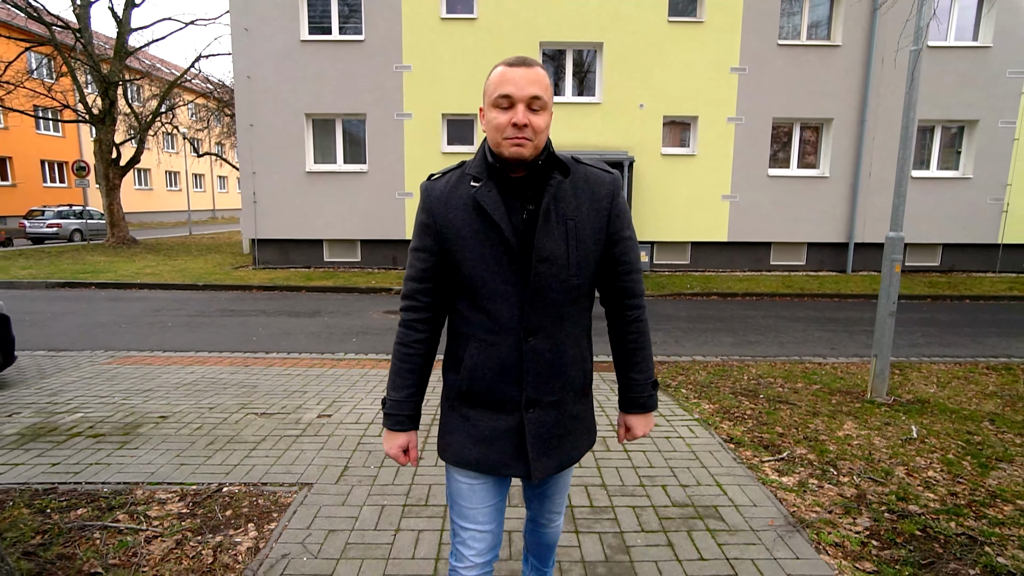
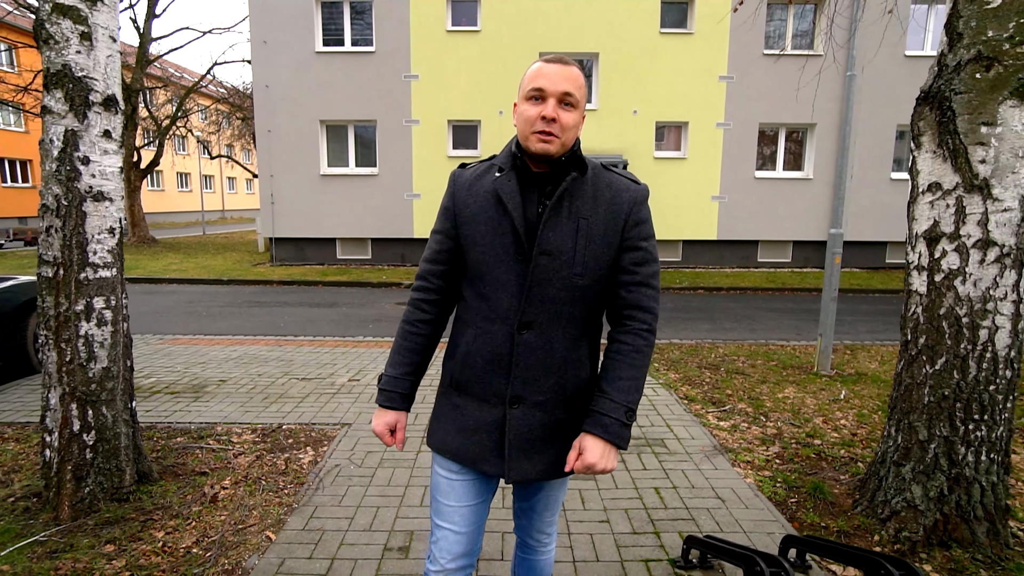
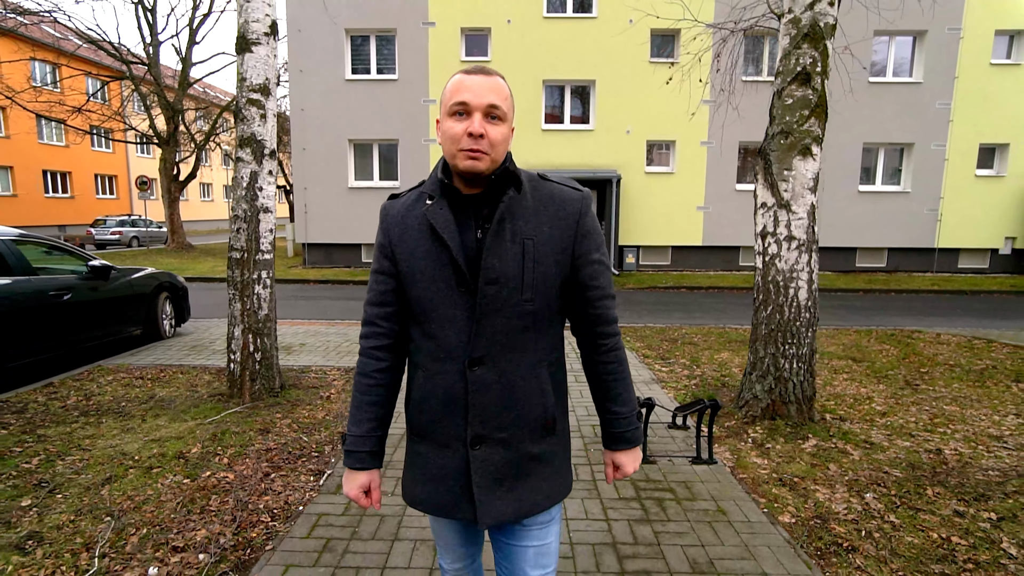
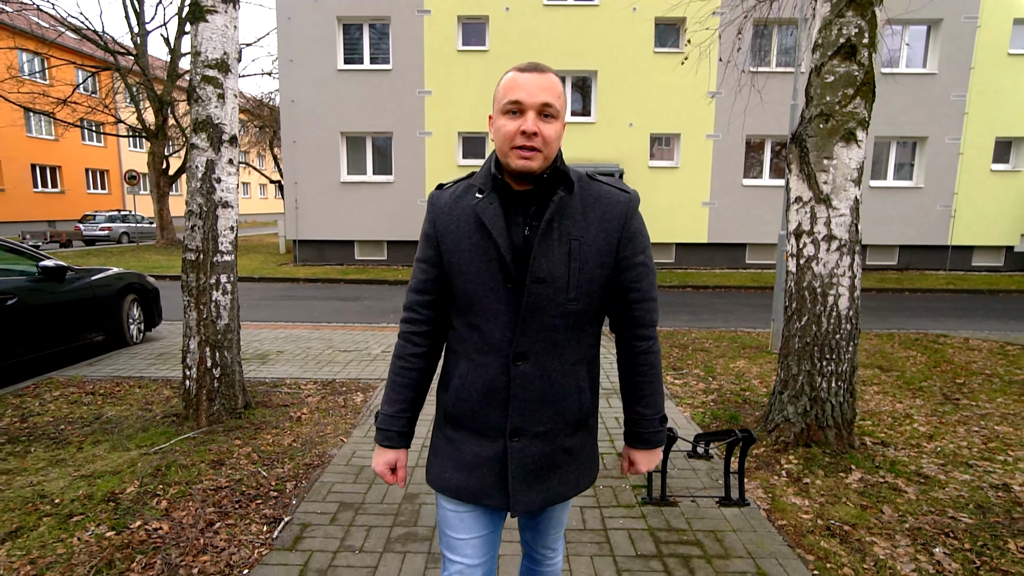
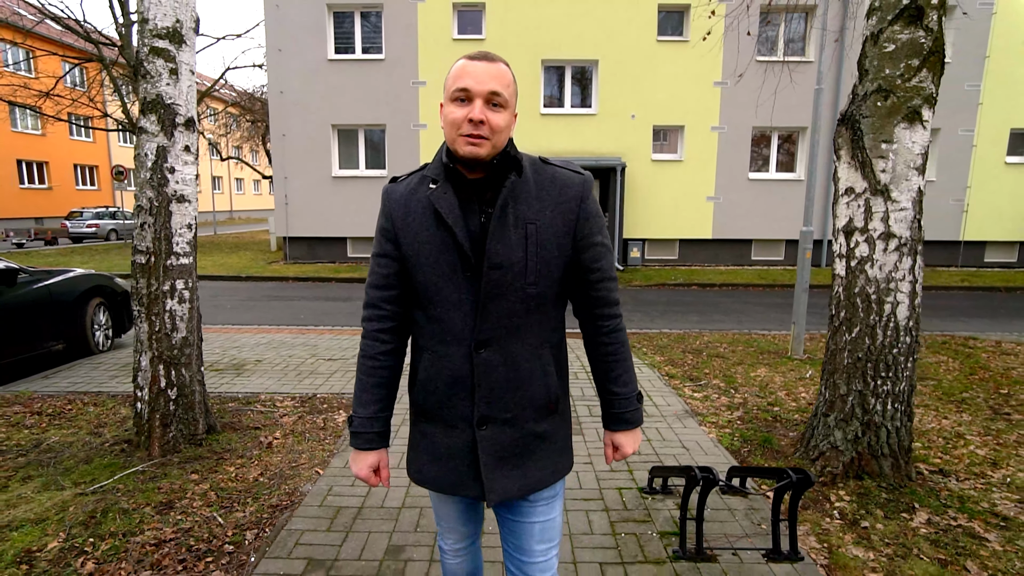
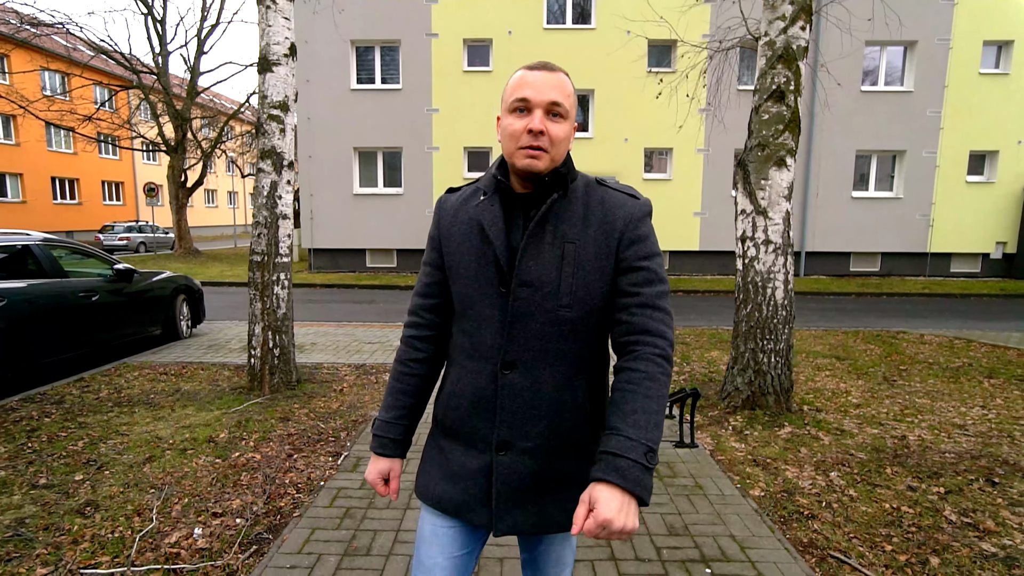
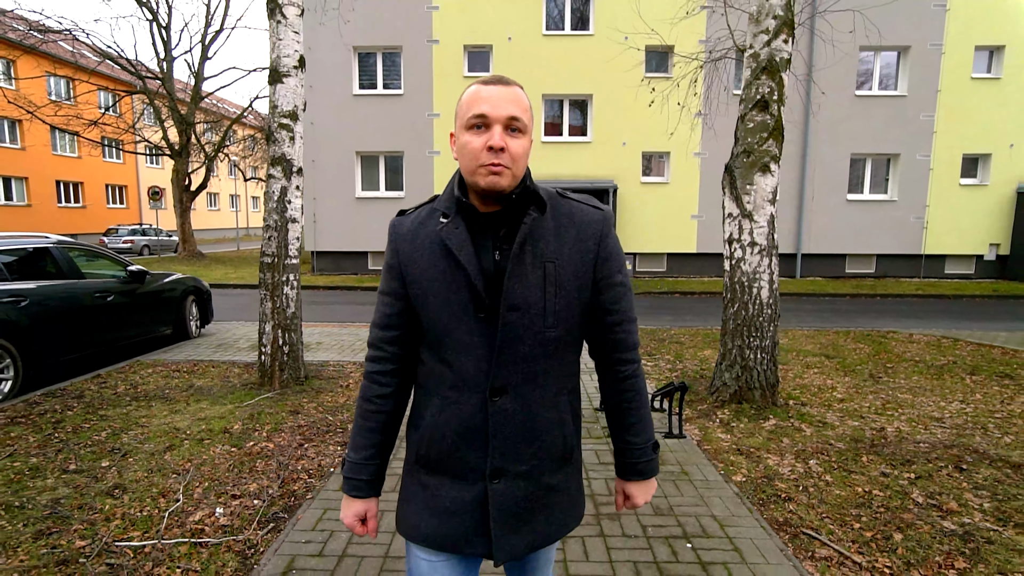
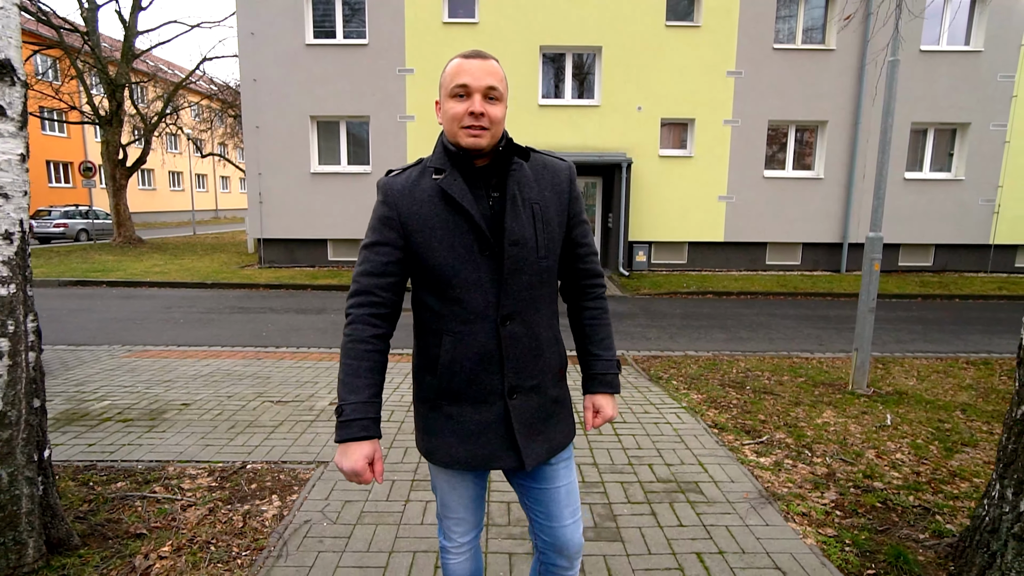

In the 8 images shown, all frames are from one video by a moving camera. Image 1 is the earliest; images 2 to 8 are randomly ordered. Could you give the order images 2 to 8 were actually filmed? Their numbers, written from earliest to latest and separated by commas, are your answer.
8, 2, 5, 4, 3, 6, 7
